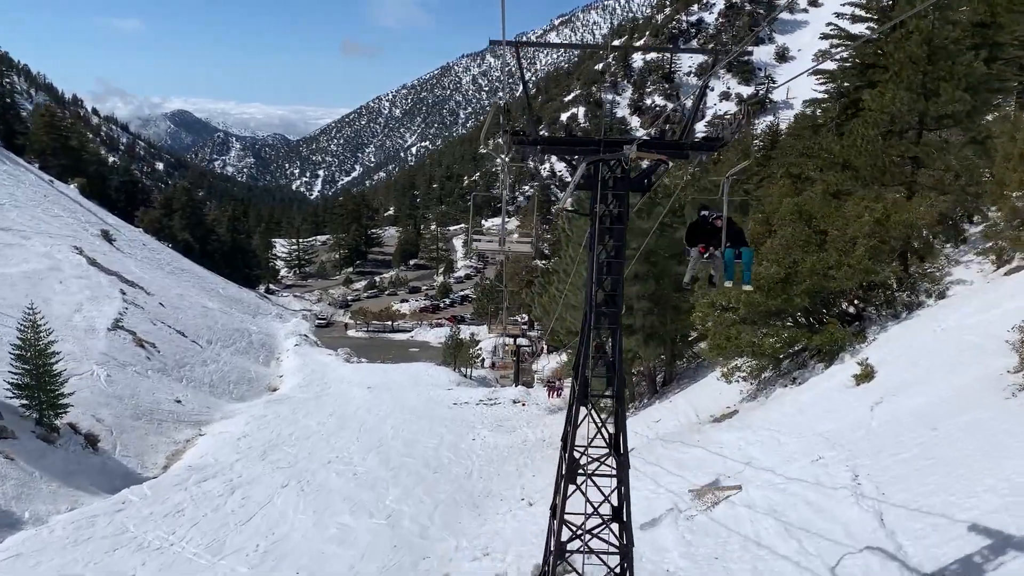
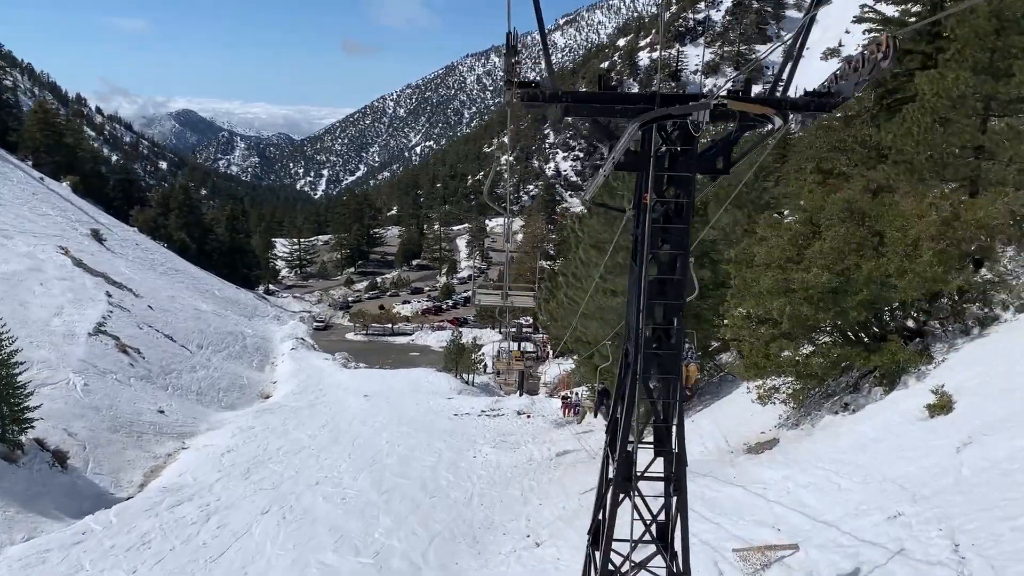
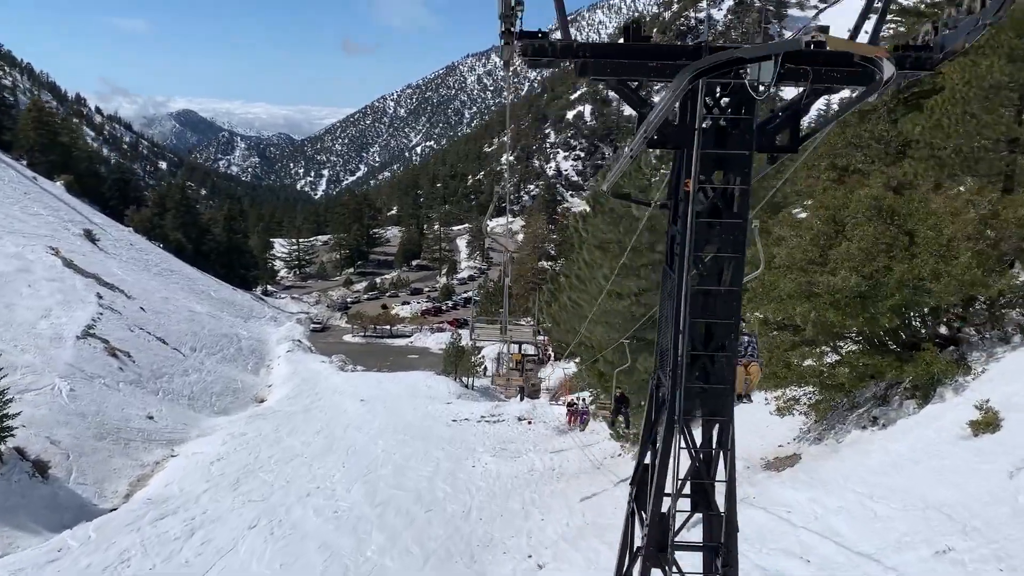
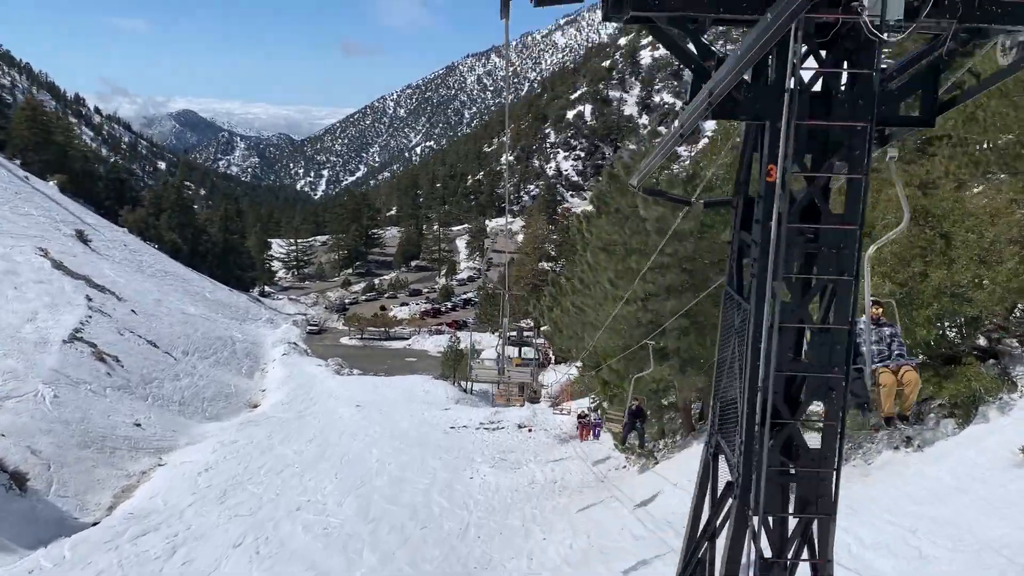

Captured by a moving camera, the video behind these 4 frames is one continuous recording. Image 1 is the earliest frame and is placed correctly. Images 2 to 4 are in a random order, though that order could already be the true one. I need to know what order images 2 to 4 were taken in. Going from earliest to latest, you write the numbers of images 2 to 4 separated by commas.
2, 3, 4
